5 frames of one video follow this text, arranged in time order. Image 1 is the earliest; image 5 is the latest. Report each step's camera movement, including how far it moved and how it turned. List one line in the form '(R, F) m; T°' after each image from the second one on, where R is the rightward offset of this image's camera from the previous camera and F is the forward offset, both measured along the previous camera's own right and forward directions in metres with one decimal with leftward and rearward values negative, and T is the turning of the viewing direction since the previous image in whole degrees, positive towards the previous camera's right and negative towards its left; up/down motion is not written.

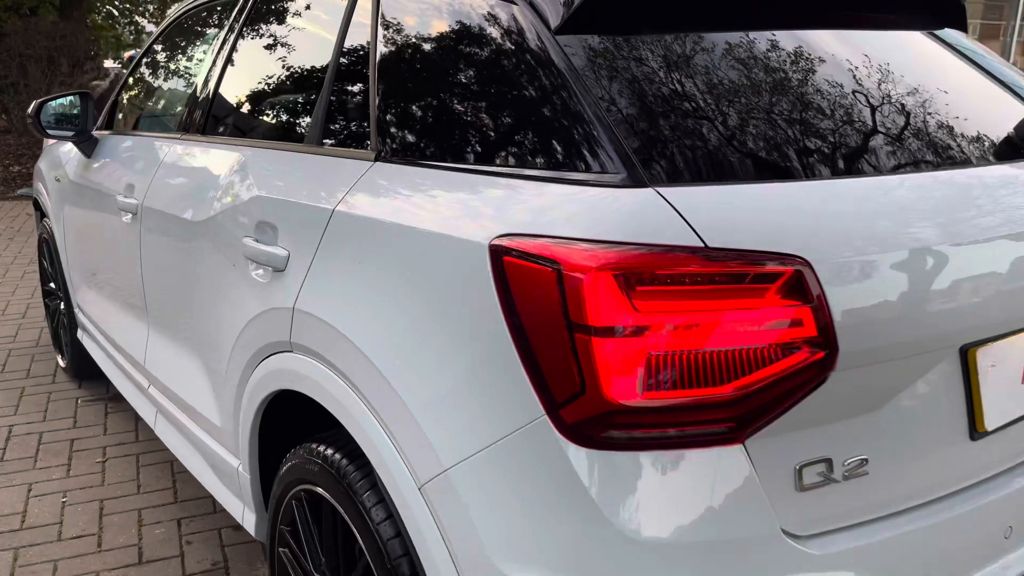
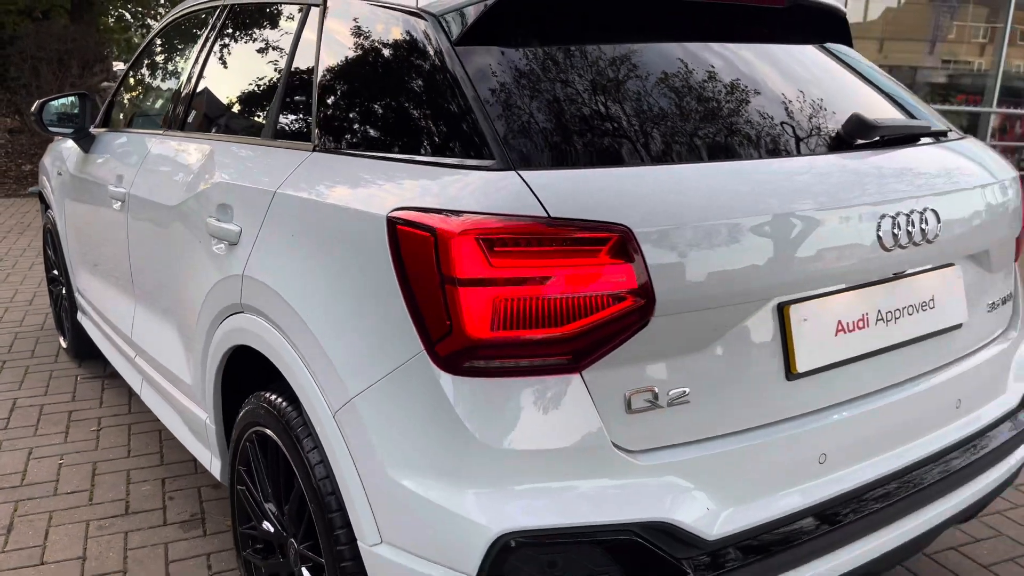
(+0.2, -0.3) m; -1°
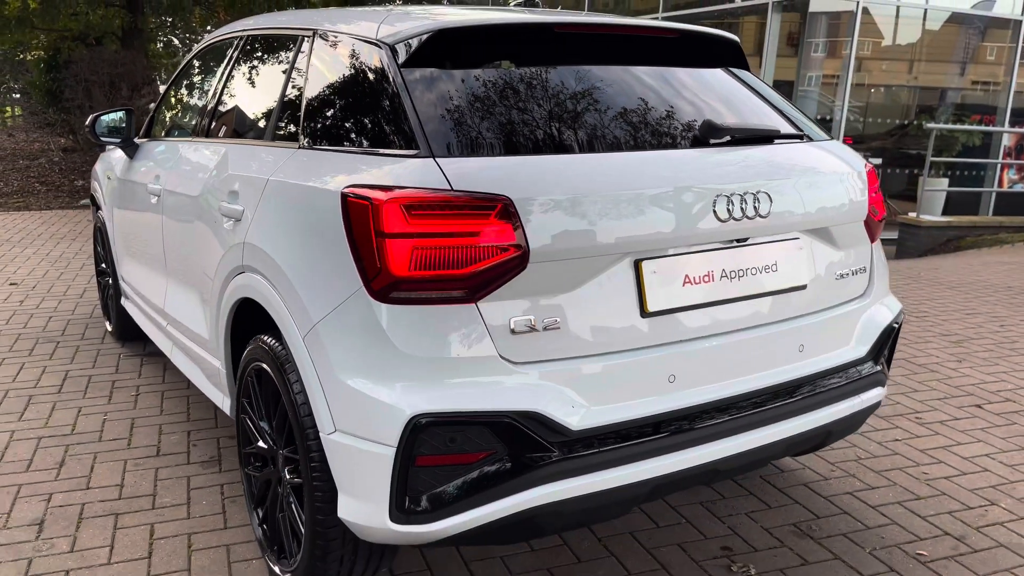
(+0.3, -0.5) m; -3°
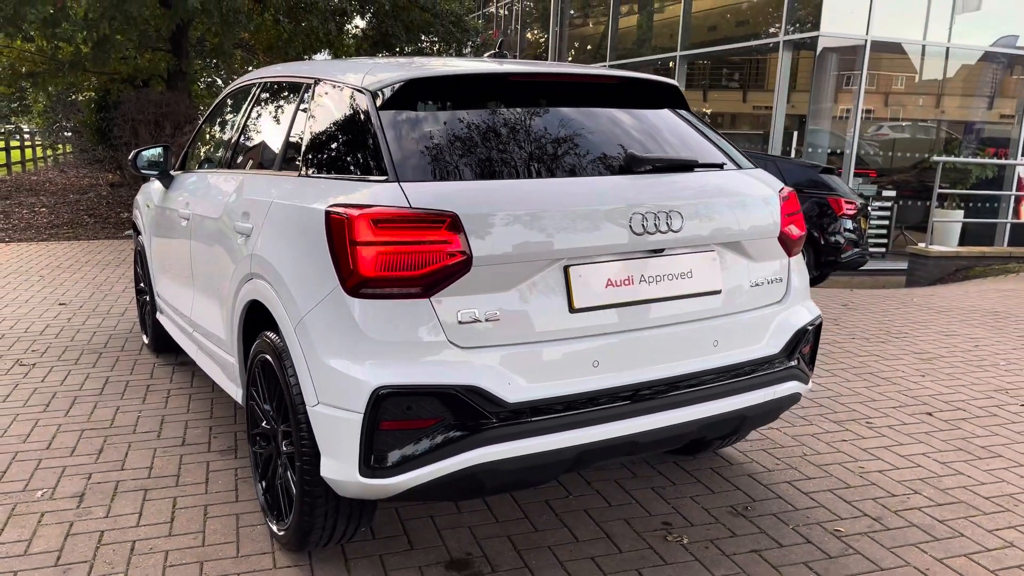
(+0.3, -0.4) m; -2°
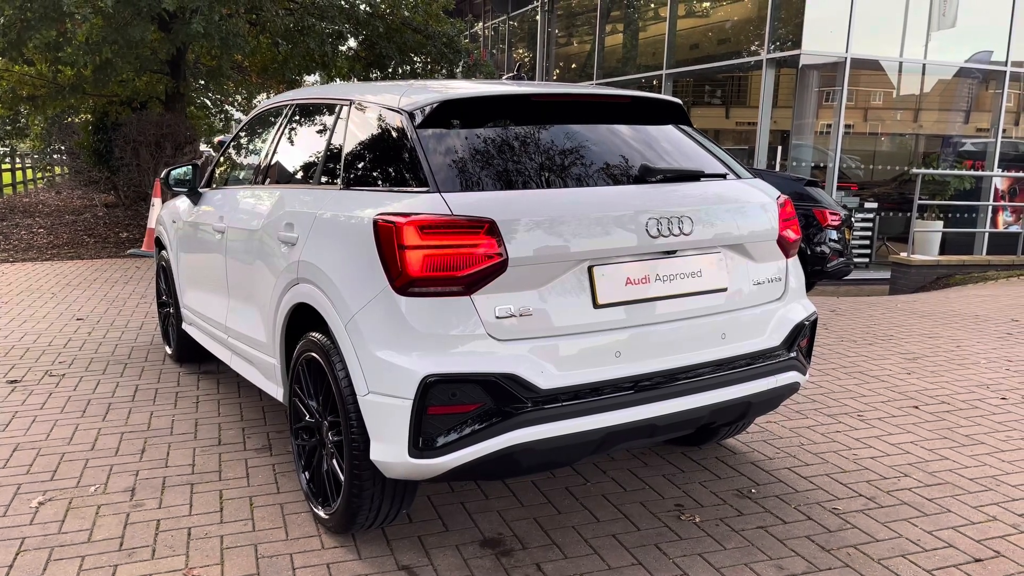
(-0.2, -0.3) m; +1°
